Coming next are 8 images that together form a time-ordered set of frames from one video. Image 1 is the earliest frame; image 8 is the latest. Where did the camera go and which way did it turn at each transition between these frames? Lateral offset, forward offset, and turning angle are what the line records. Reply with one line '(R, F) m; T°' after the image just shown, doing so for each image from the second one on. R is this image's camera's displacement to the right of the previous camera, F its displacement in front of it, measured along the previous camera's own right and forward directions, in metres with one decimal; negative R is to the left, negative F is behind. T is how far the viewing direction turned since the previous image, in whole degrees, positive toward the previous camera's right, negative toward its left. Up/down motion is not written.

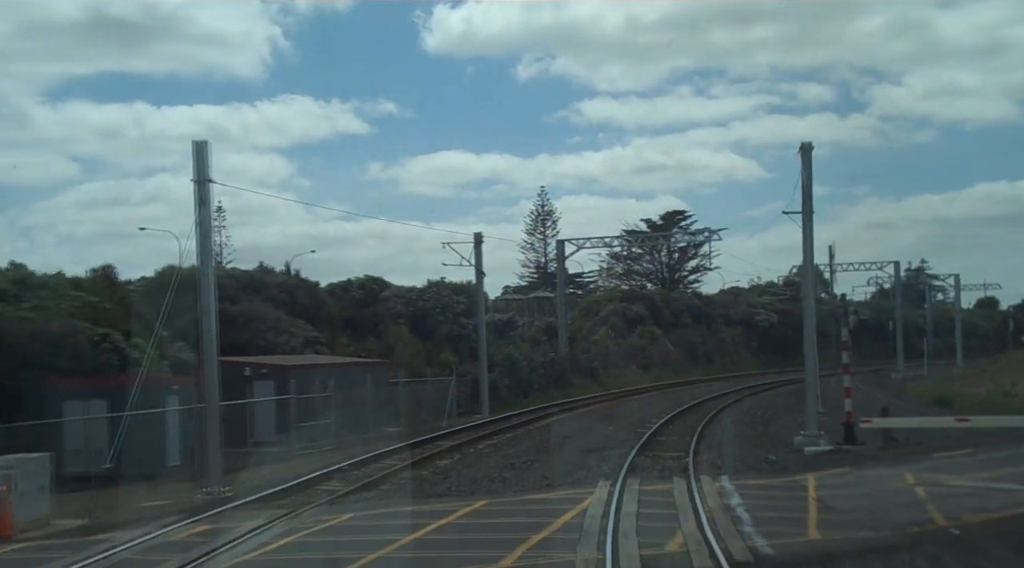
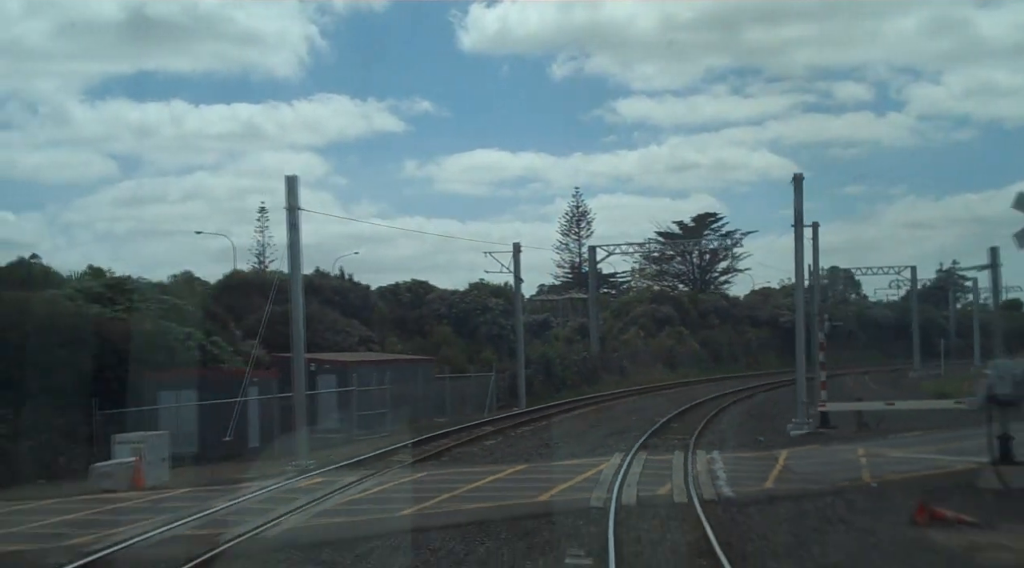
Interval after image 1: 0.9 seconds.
(0.0, -4.1) m; -2°
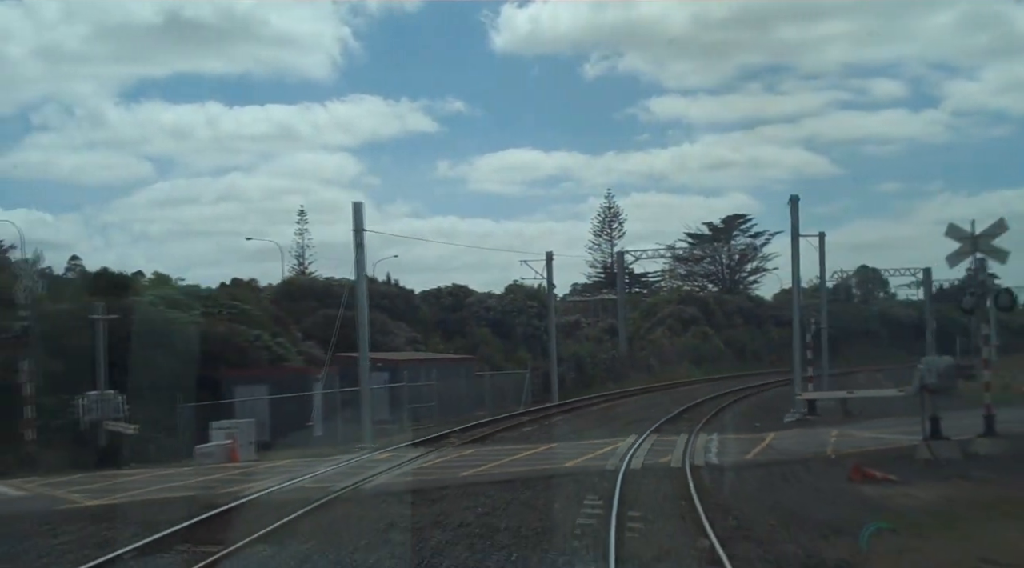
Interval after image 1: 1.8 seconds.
(0.0, -4.1) m; -2°
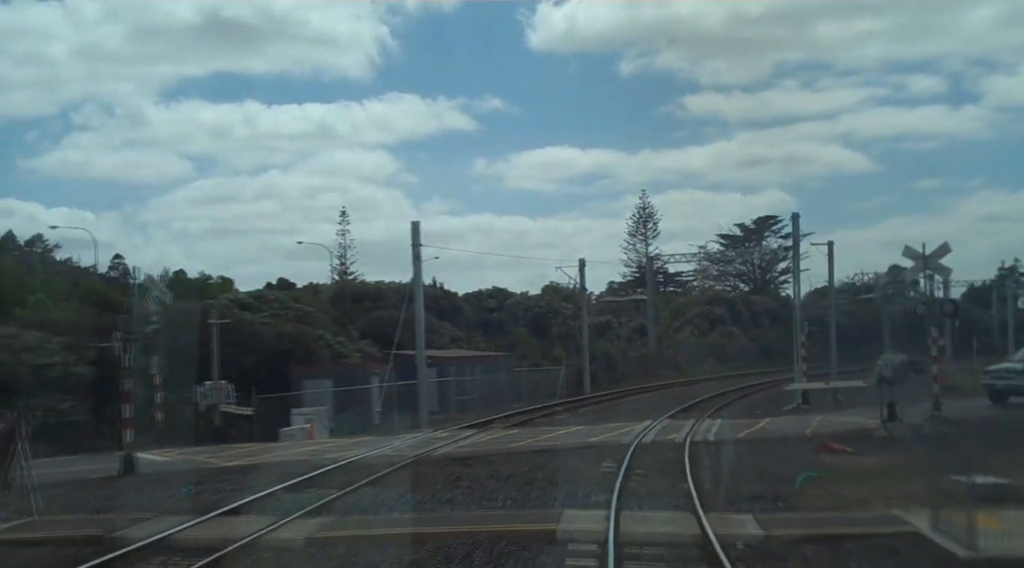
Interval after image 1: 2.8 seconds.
(0.0, -4.5) m; -2°
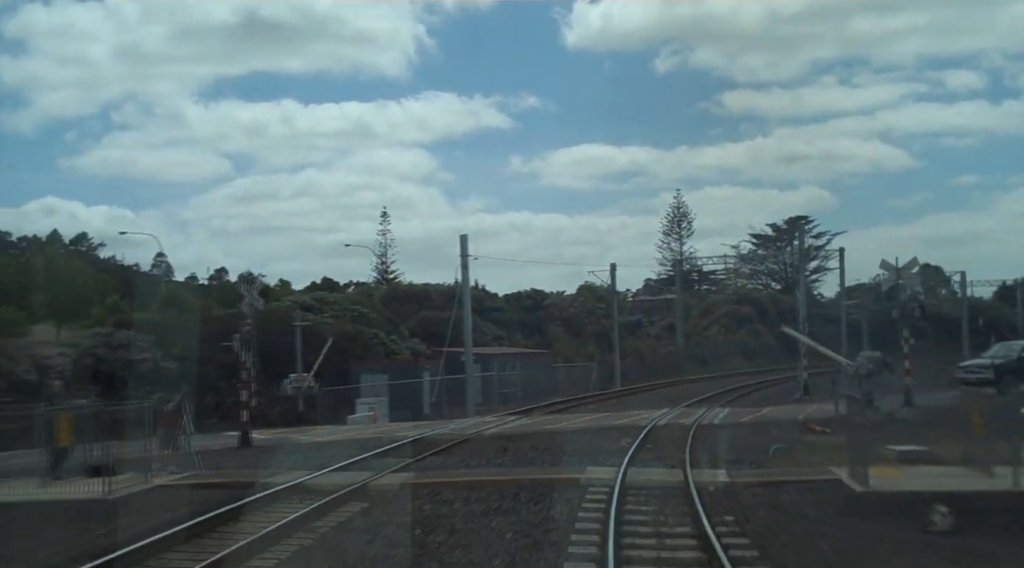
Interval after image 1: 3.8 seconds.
(0.0, -4.5) m; -2°
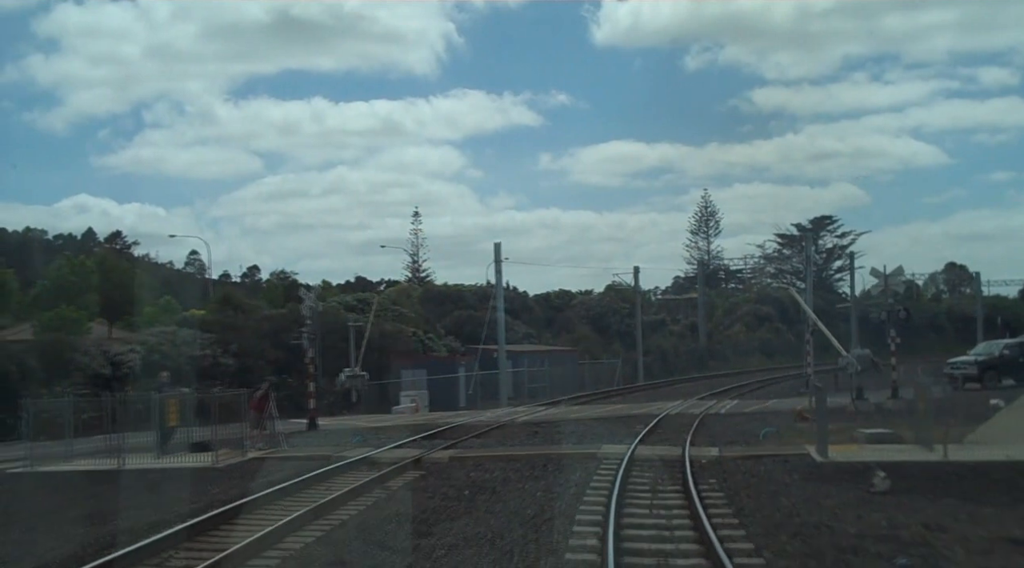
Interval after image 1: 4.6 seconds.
(0.0, -3.6) m; -2°
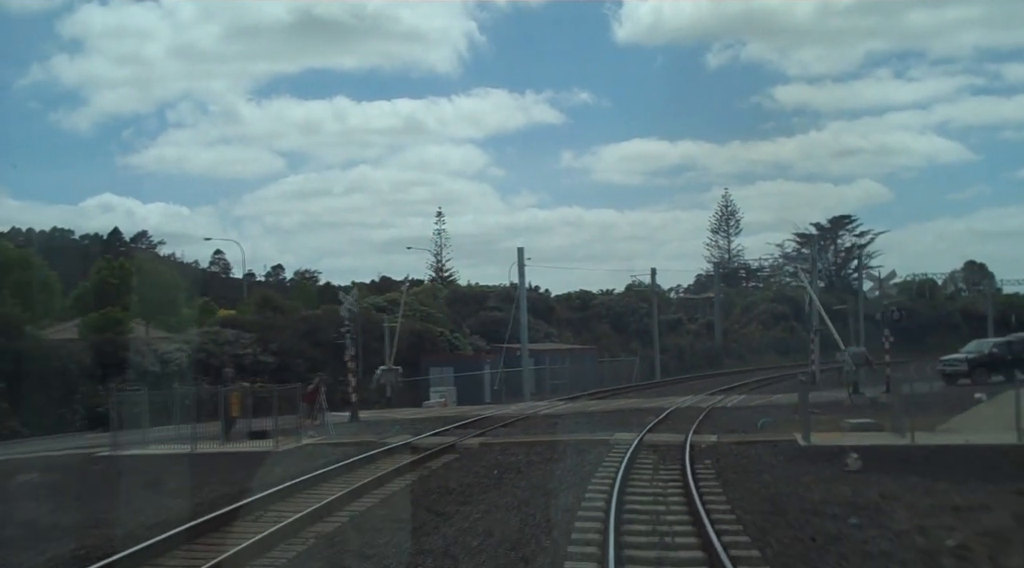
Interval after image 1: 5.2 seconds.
(0.0, -2.7) m; -1°
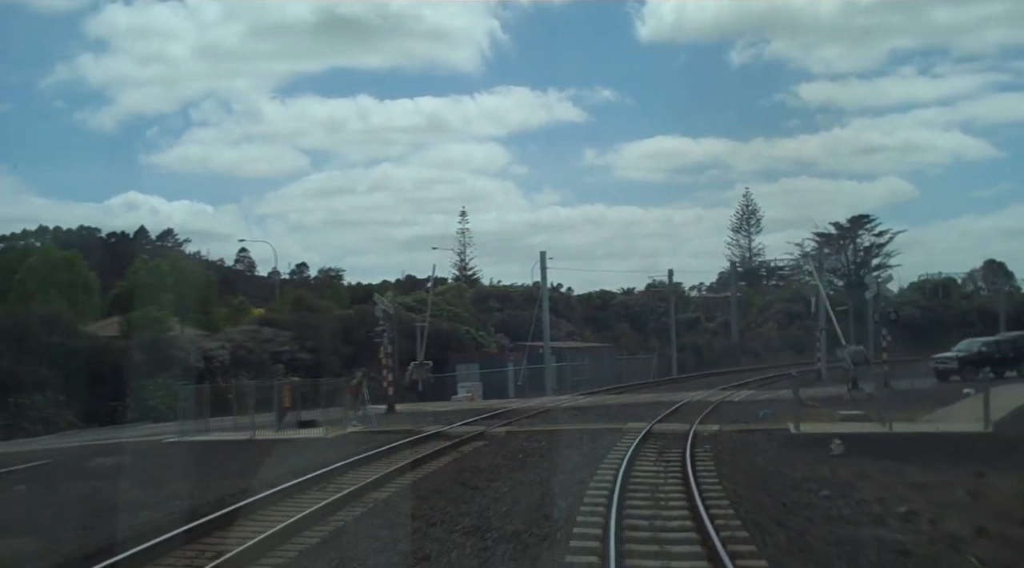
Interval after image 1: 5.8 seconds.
(0.0, -2.7) m; -1°
